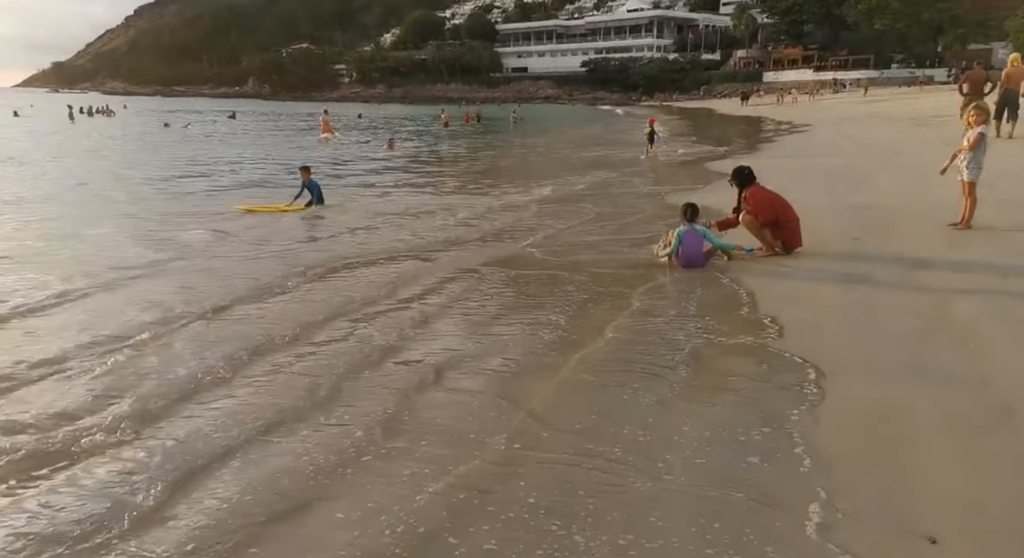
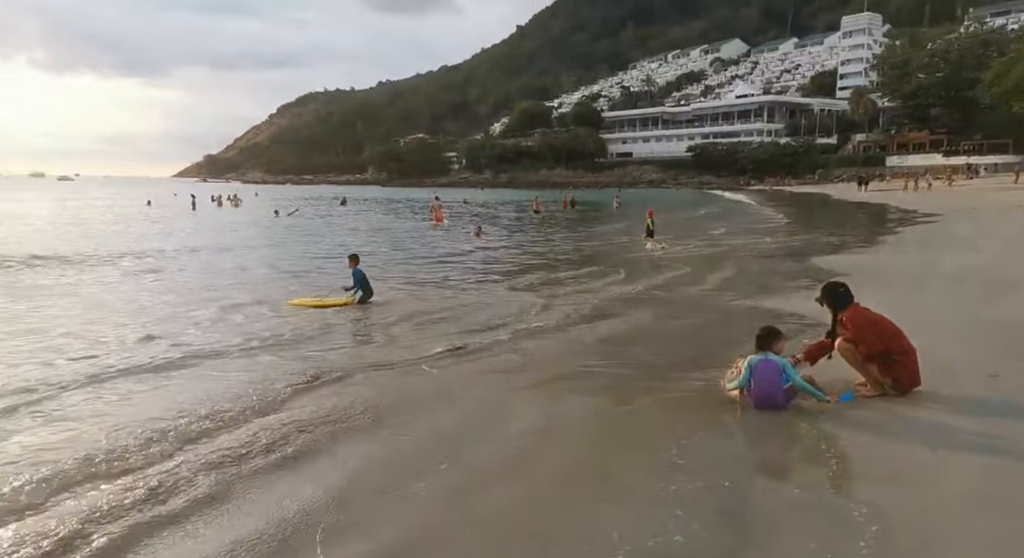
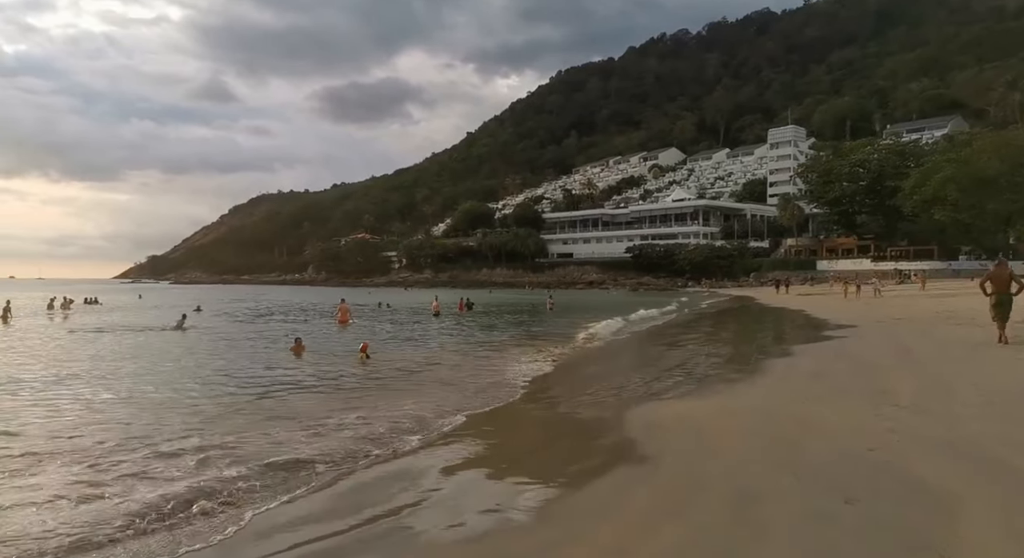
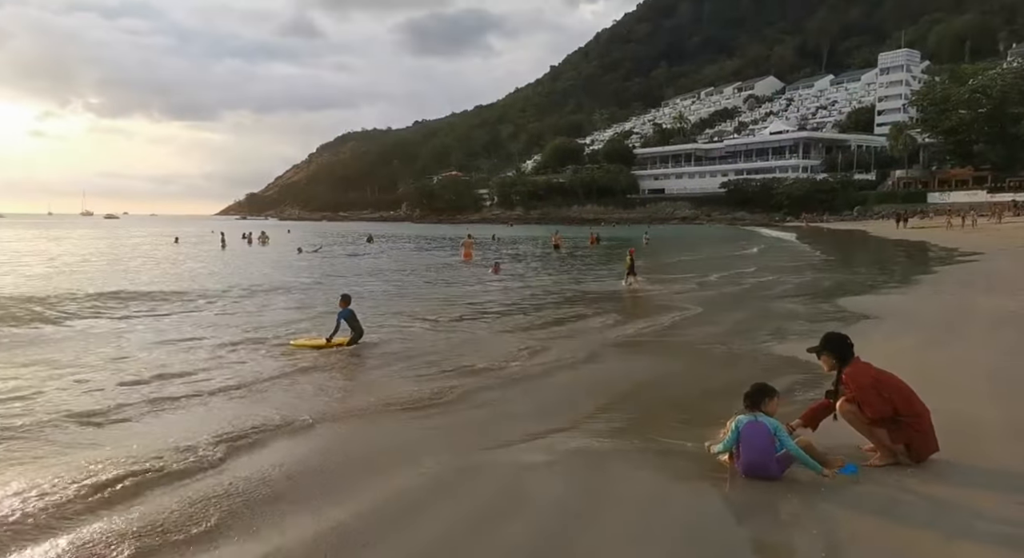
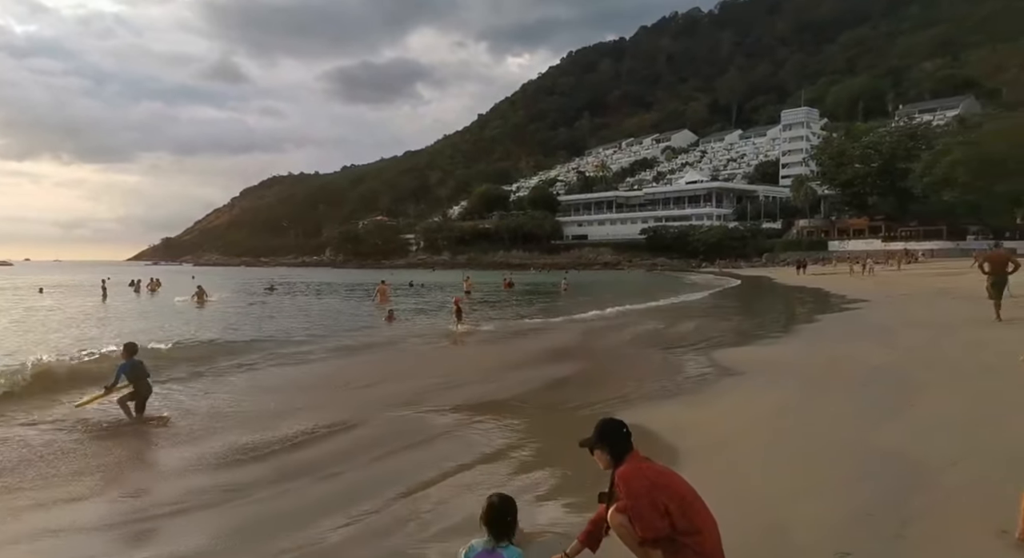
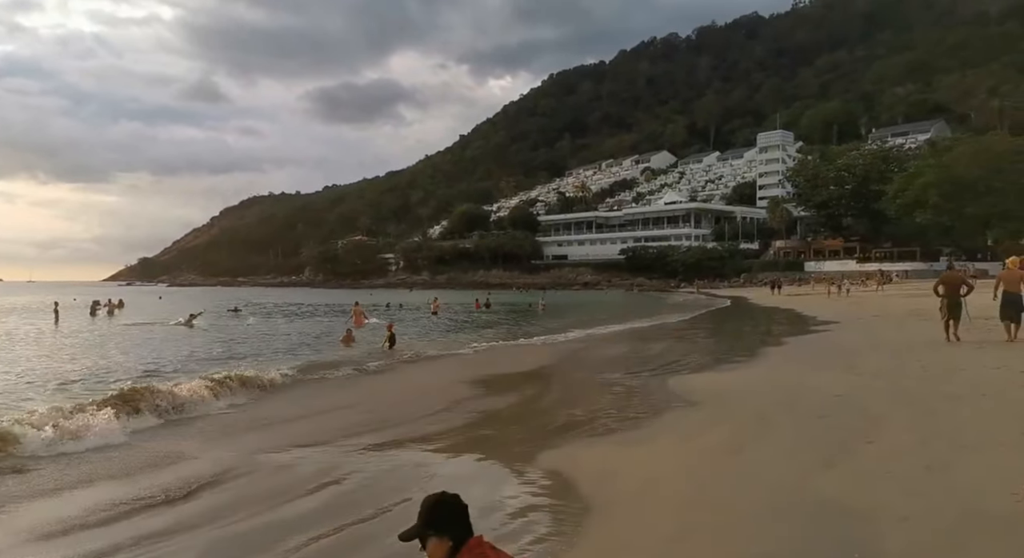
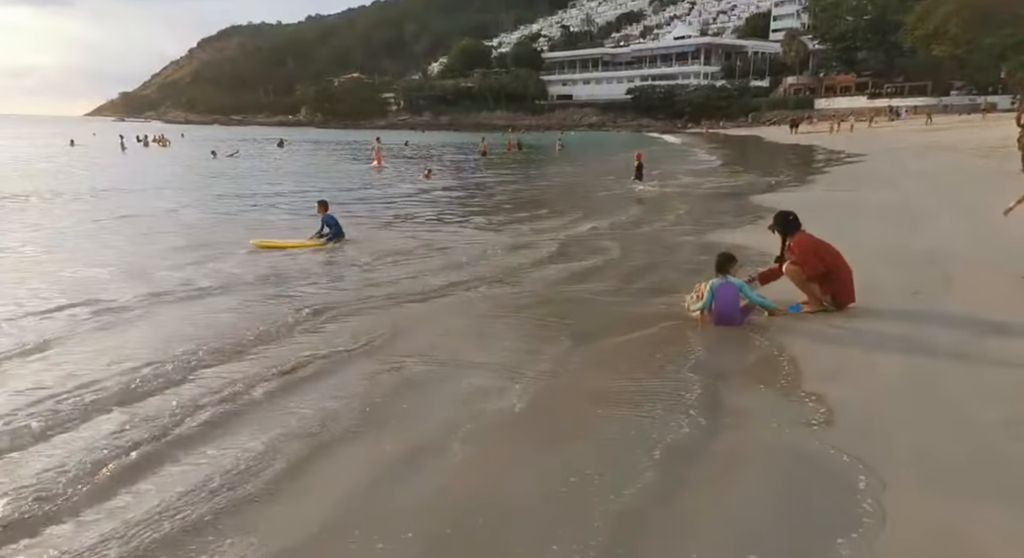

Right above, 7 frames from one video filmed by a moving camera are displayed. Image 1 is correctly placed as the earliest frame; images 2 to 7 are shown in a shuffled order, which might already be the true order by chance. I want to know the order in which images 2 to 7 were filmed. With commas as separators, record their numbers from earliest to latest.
7, 2, 4, 5, 6, 3
